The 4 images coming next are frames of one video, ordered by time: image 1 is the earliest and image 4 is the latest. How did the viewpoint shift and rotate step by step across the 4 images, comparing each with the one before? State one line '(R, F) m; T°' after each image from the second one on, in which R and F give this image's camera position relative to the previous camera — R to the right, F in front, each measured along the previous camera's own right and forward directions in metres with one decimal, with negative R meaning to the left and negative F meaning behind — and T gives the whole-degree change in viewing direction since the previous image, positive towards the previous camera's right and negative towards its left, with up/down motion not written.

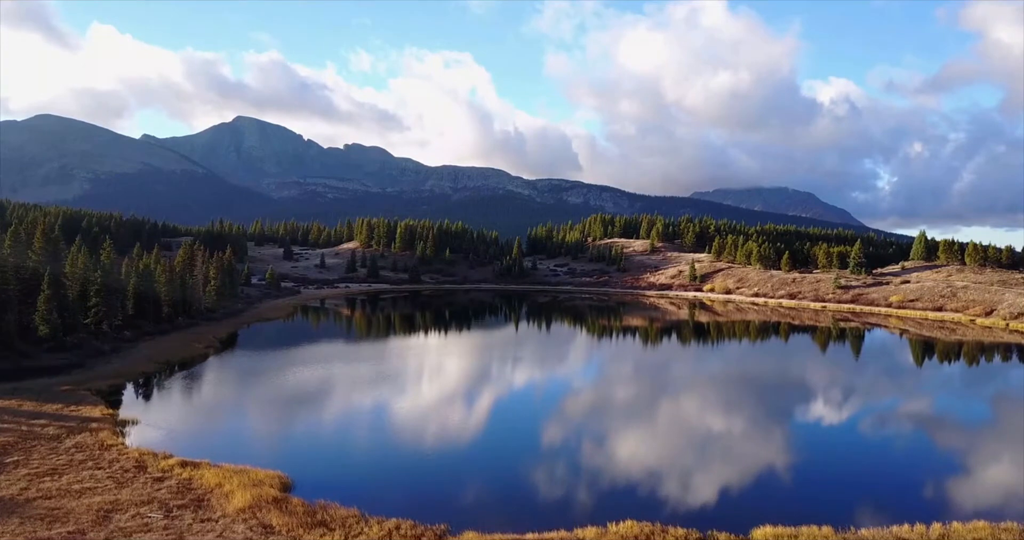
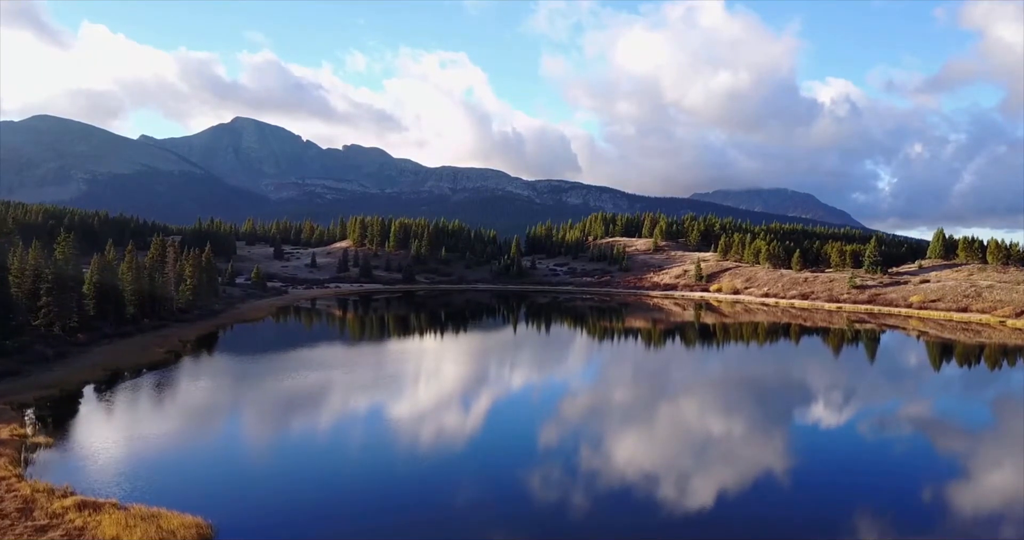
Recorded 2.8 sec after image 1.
(+0.1, +2.2) m; 0°
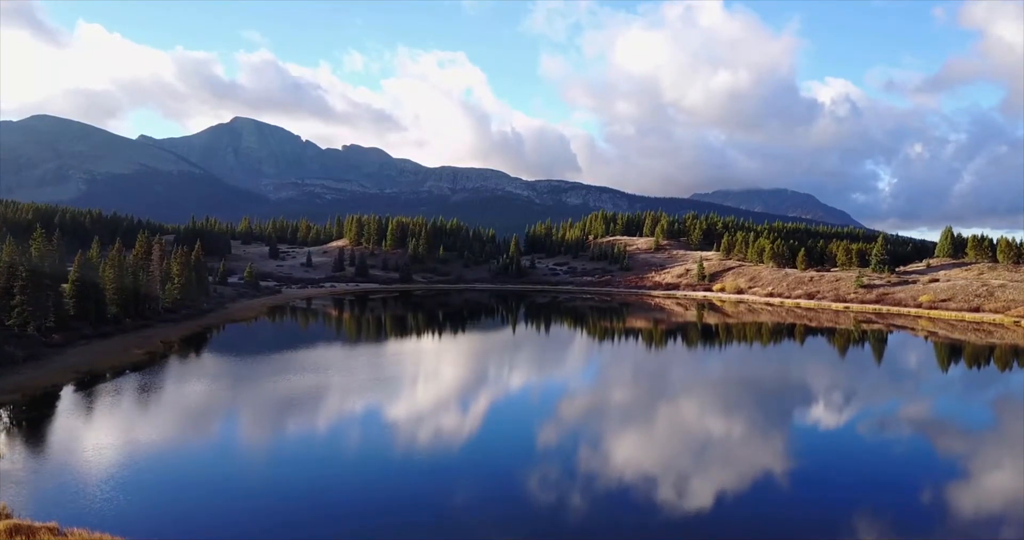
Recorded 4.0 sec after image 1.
(+0.1, +1.0) m; 0°
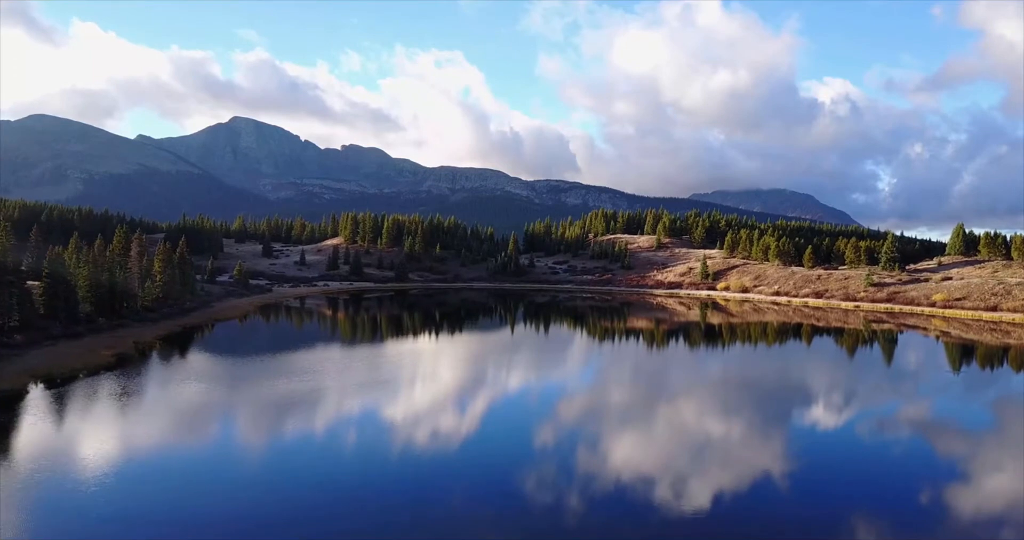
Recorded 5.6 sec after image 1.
(+0.1, +1.3) m; 0°
